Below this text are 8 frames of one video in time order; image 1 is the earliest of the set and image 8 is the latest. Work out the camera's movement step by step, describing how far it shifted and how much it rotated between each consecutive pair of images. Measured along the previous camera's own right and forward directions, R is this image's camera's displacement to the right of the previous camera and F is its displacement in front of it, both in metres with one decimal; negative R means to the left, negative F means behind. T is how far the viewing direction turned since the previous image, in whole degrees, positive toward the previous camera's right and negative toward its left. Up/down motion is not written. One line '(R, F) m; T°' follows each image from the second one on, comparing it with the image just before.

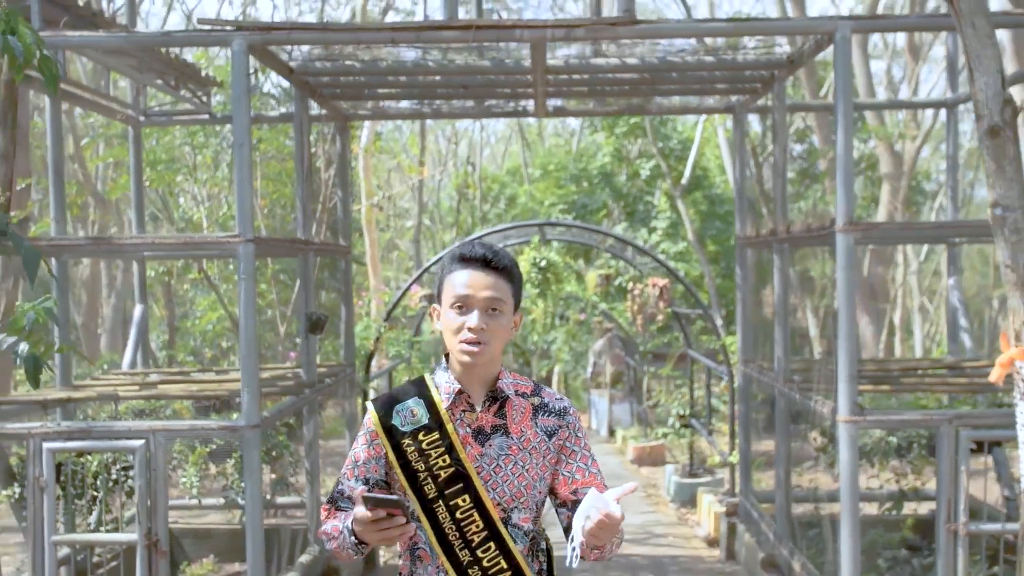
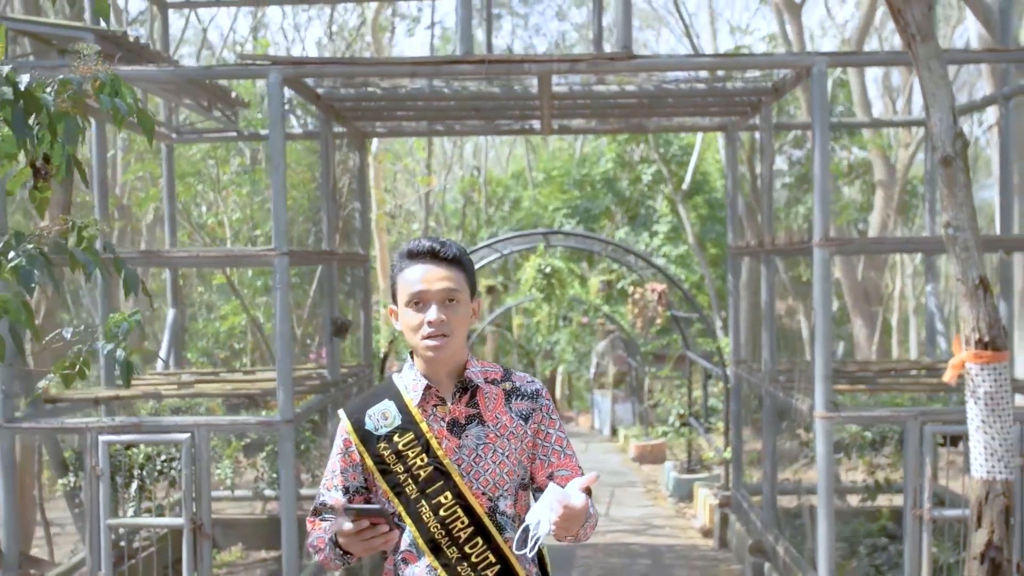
(0.0, -0.3) m; 0°
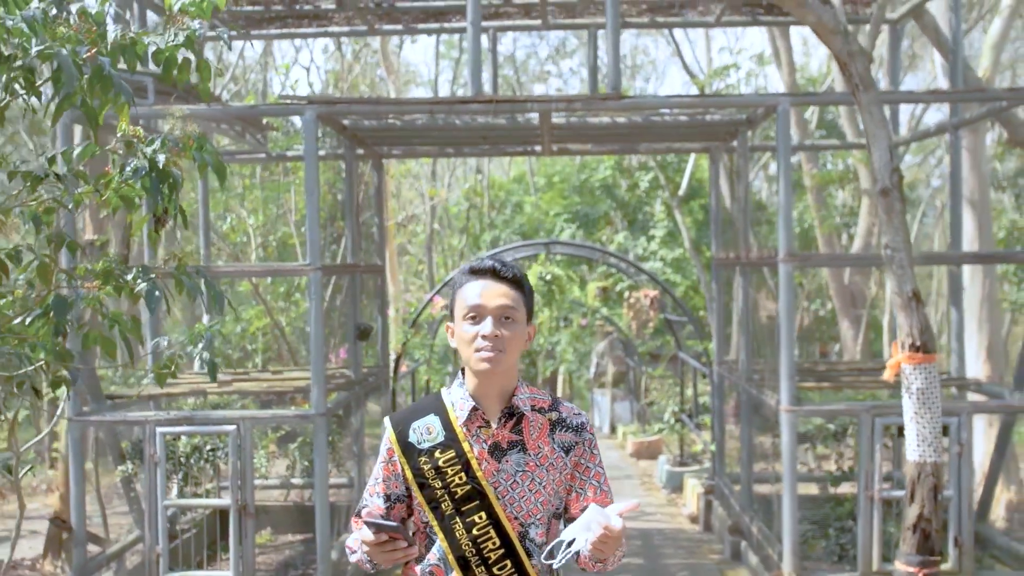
(0.0, -0.5) m; 0°
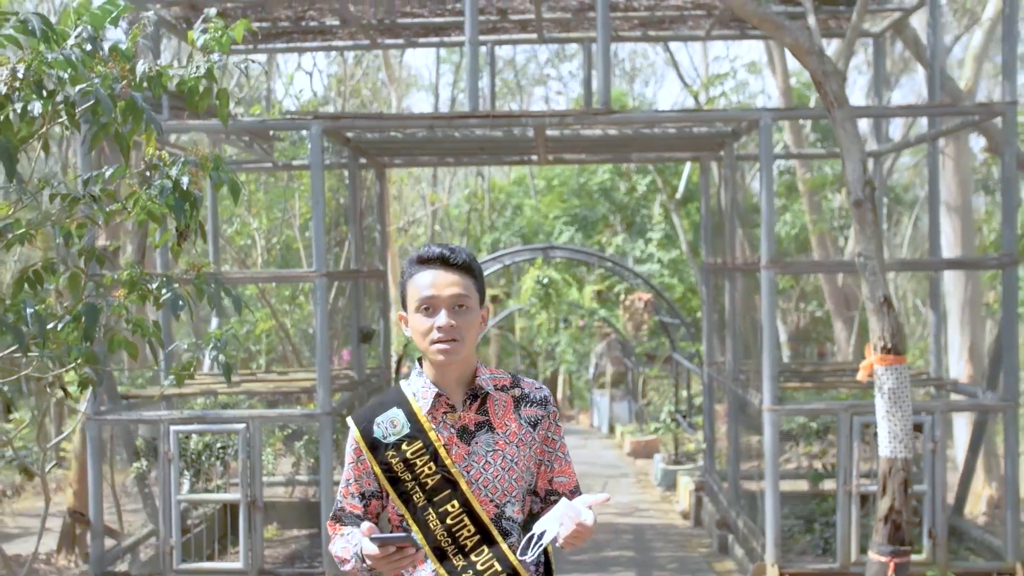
(0.0, -0.2) m; 0°
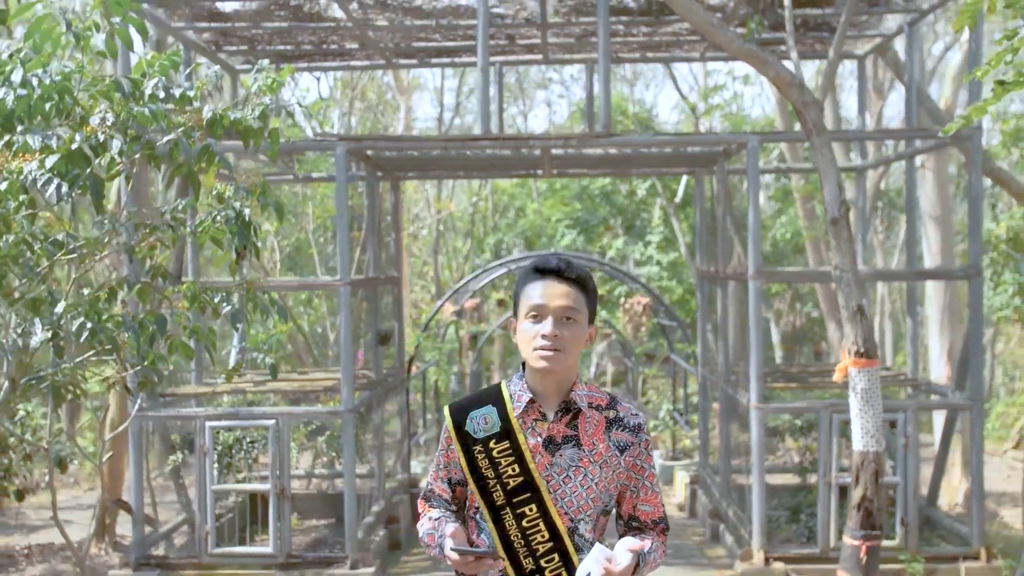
(0.0, -0.4) m; 0°
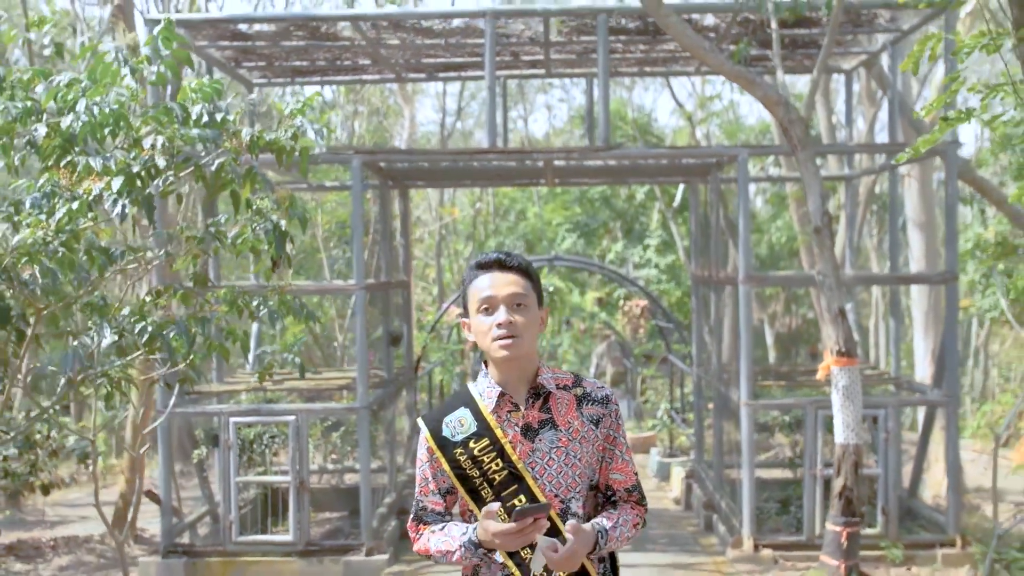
(0.0, -0.3) m; 0°
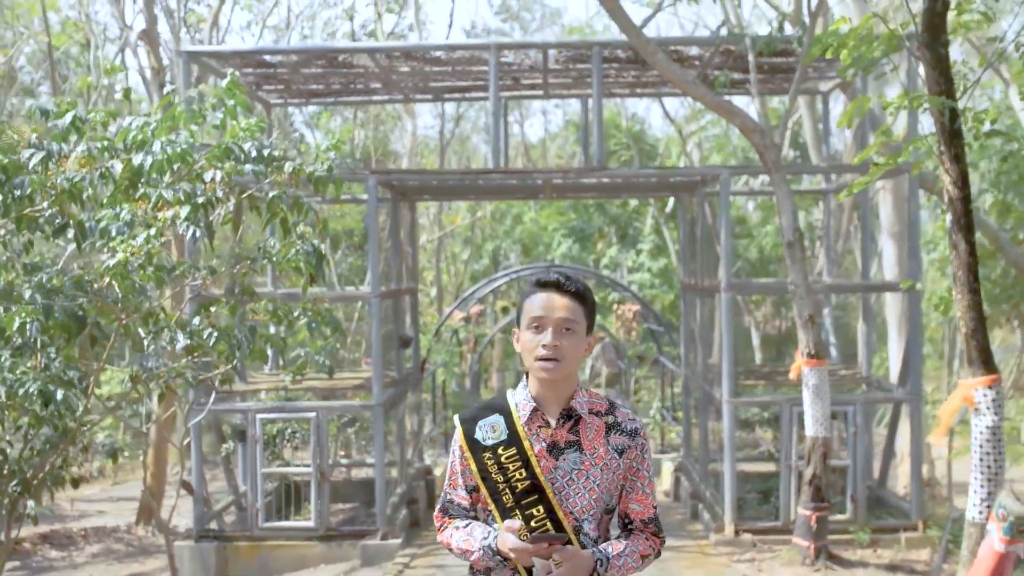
(0.0, -0.5) m; 0°
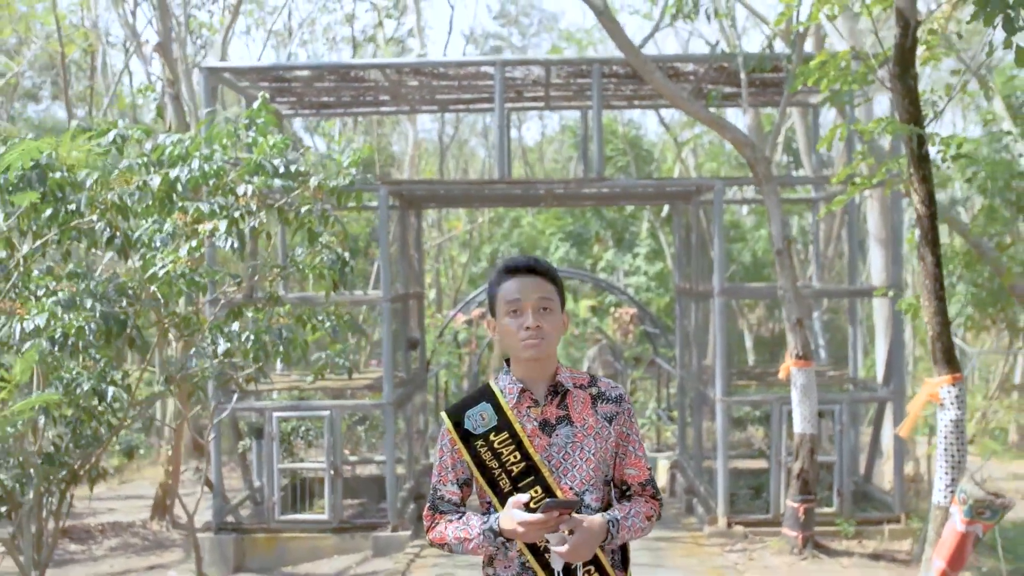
(-0.1, -0.3) m; 0°
